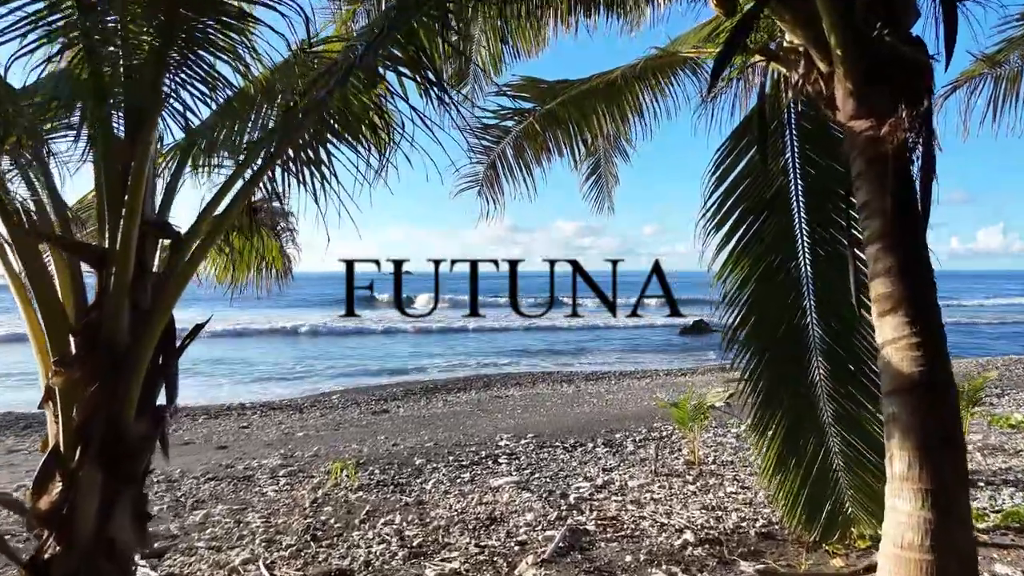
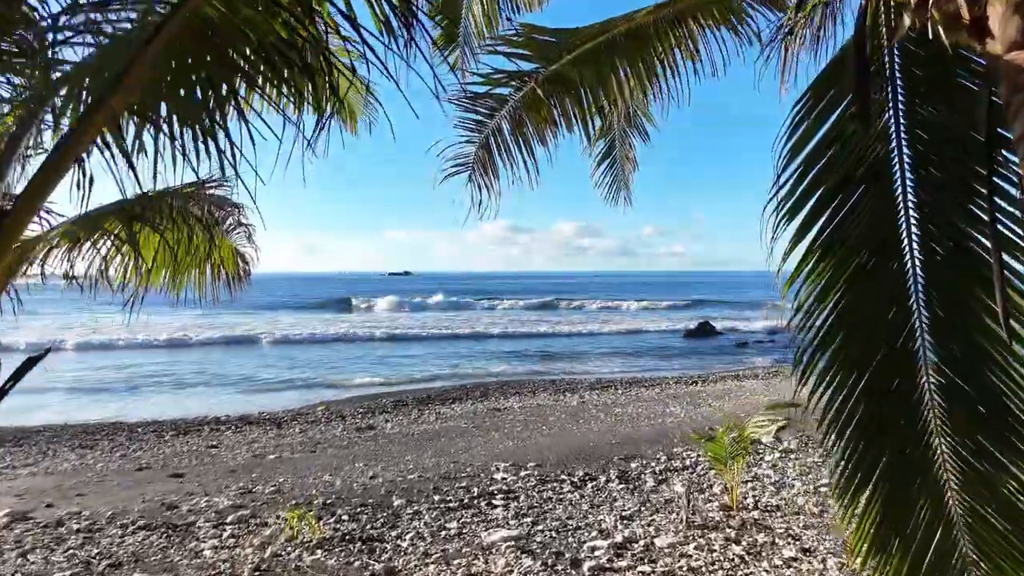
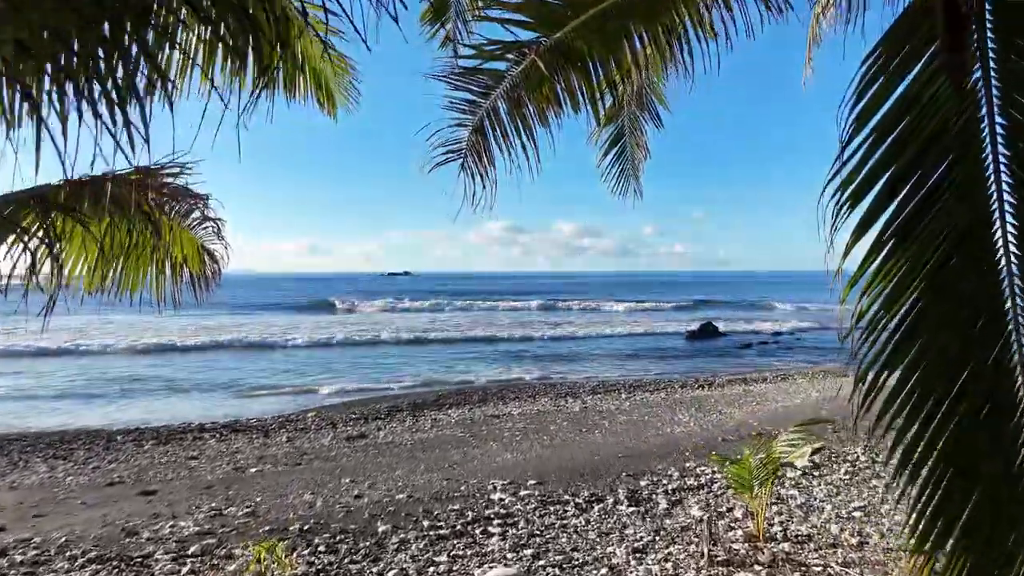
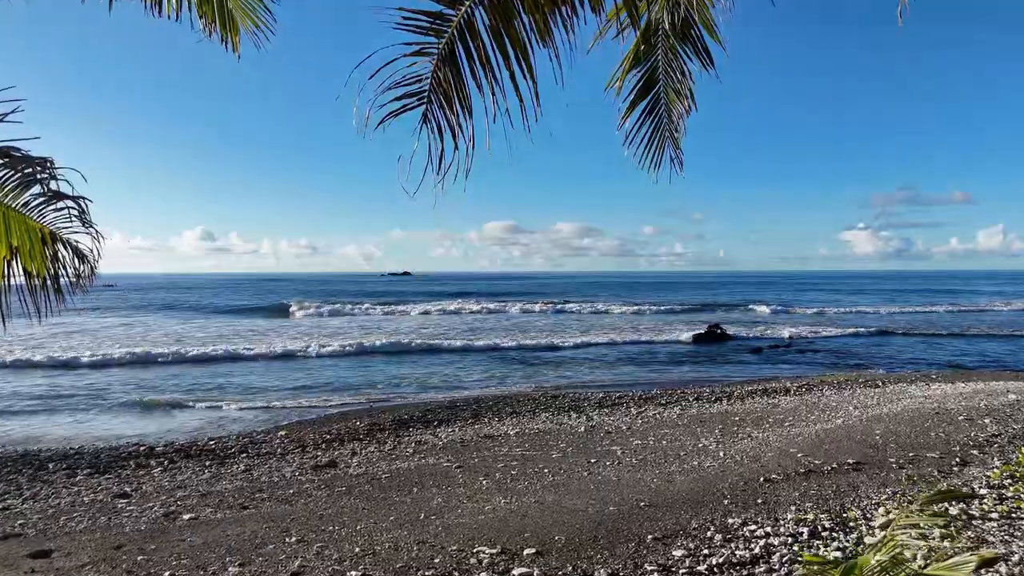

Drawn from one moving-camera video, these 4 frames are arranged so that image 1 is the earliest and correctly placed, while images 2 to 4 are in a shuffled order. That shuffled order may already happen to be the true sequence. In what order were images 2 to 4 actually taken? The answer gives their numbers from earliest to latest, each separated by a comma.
2, 3, 4
